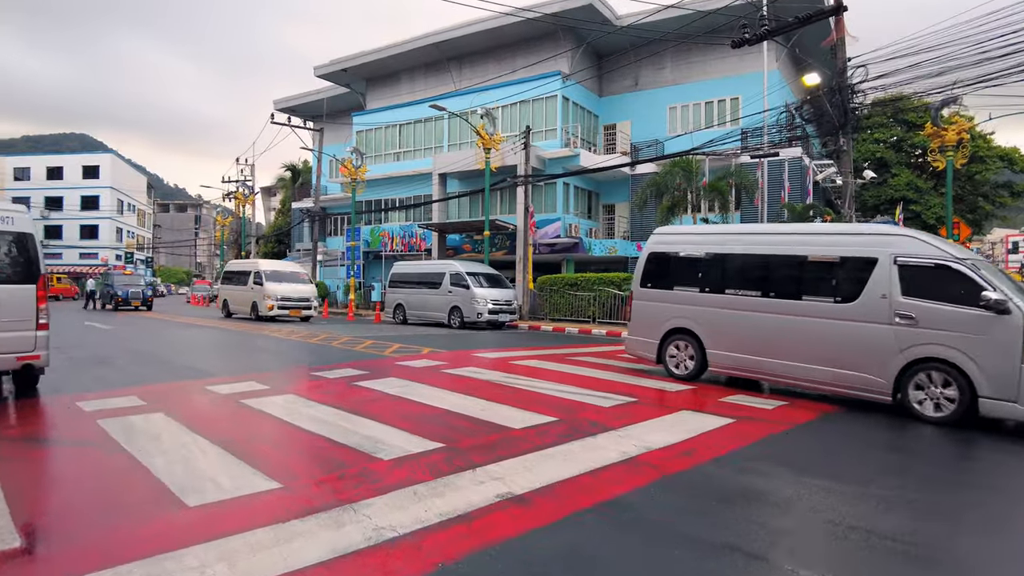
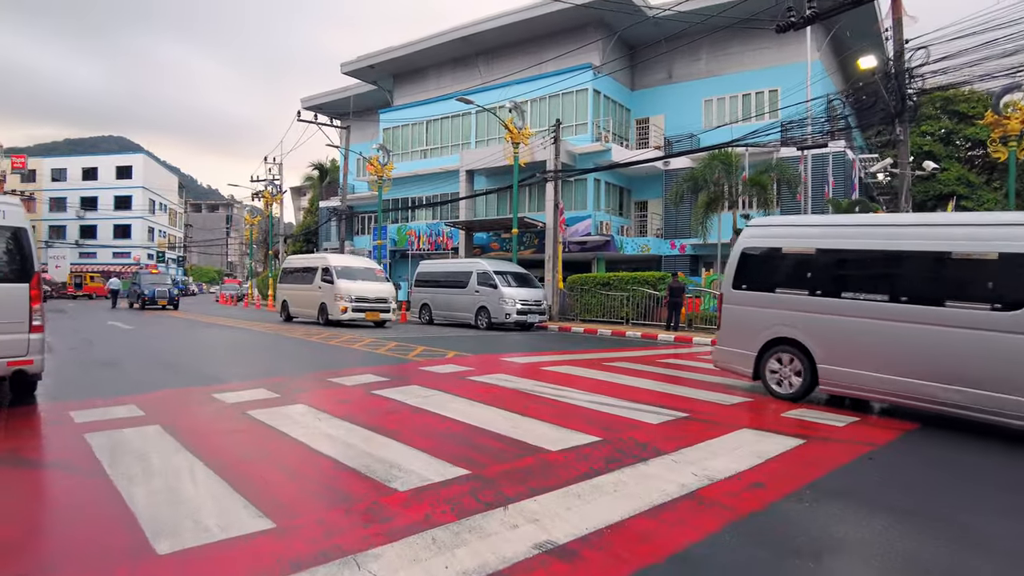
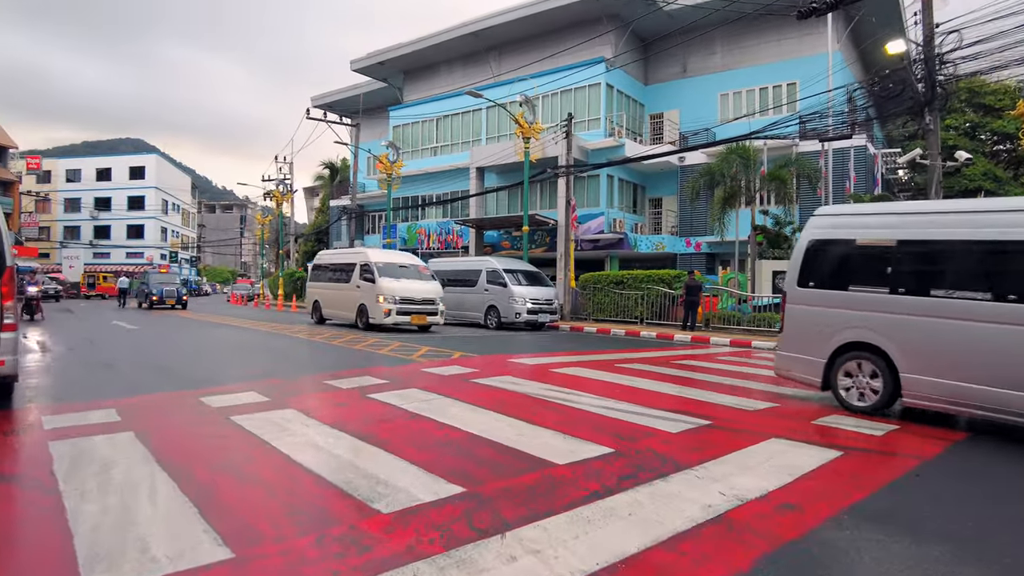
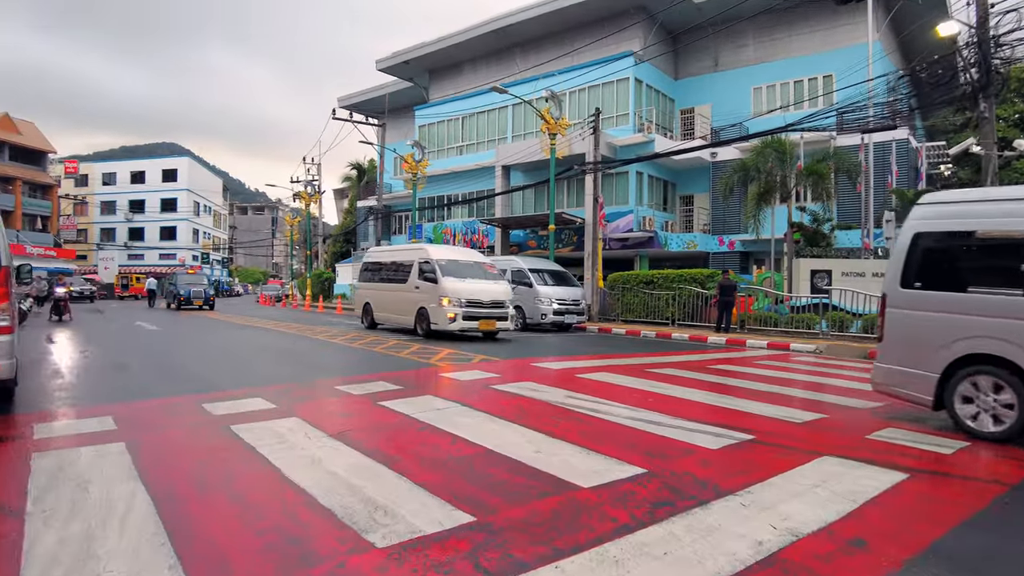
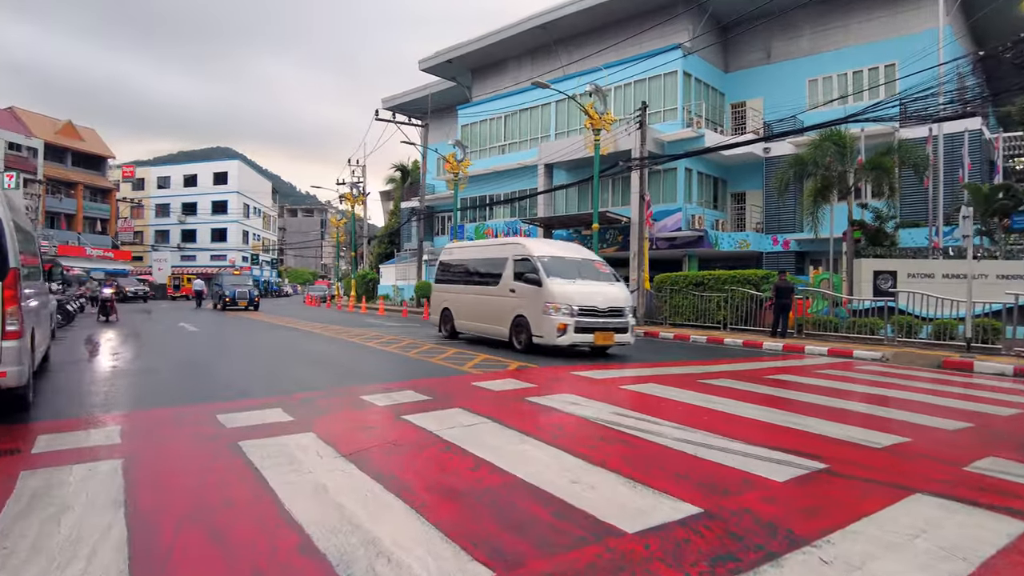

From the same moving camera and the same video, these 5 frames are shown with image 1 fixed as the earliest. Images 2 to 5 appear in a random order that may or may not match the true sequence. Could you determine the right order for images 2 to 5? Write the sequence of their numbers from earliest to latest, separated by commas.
2, 3, 4, 5
